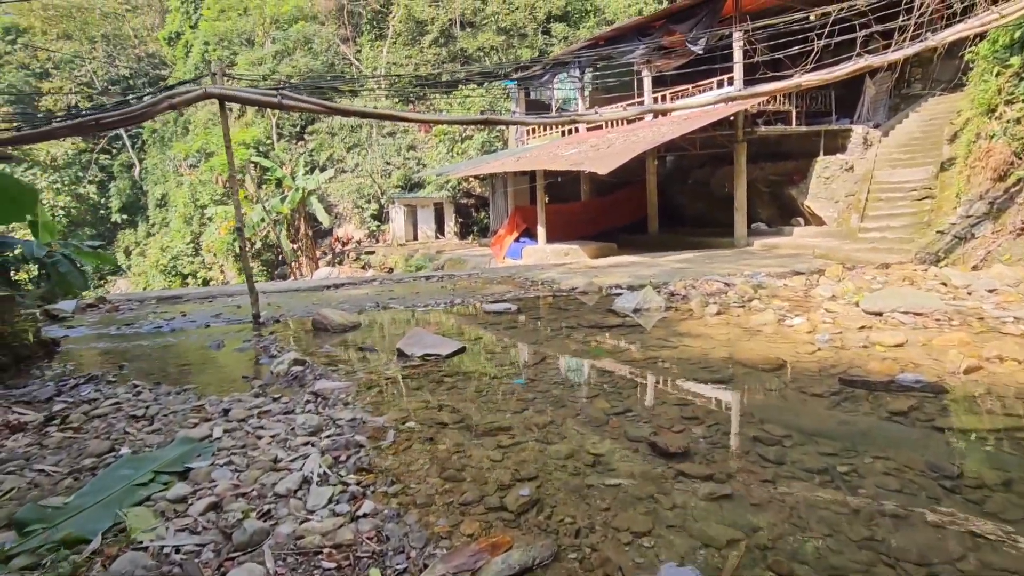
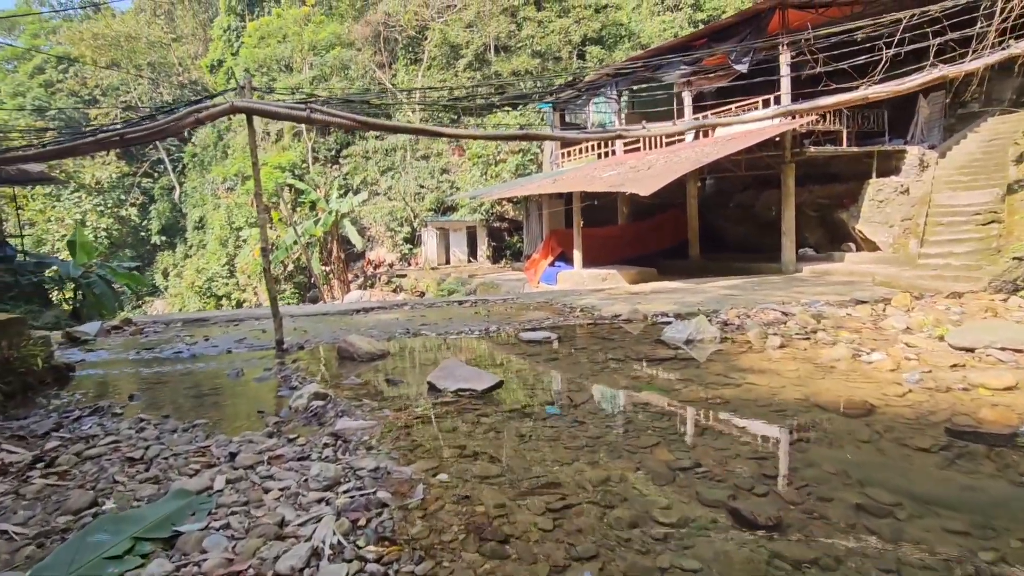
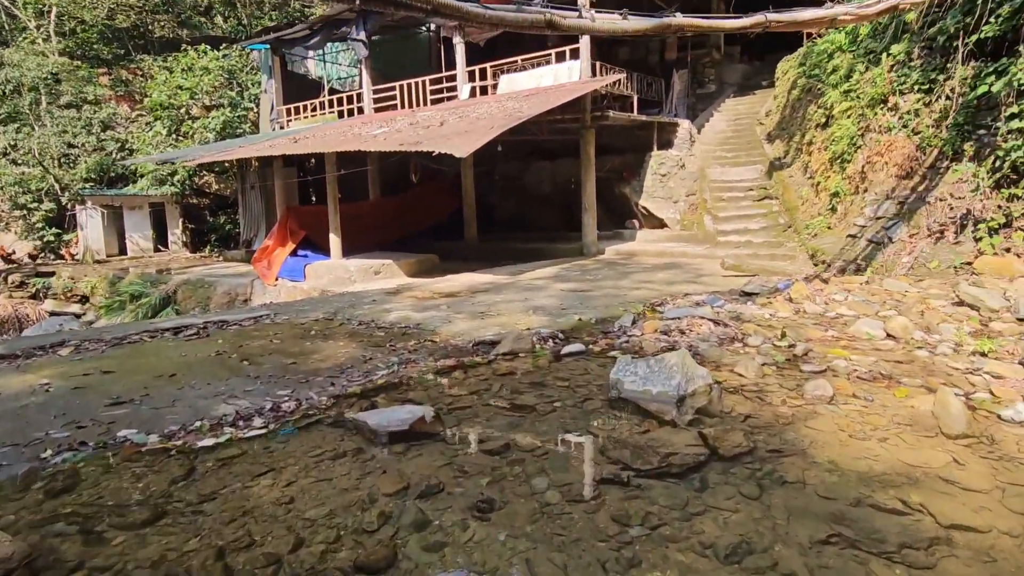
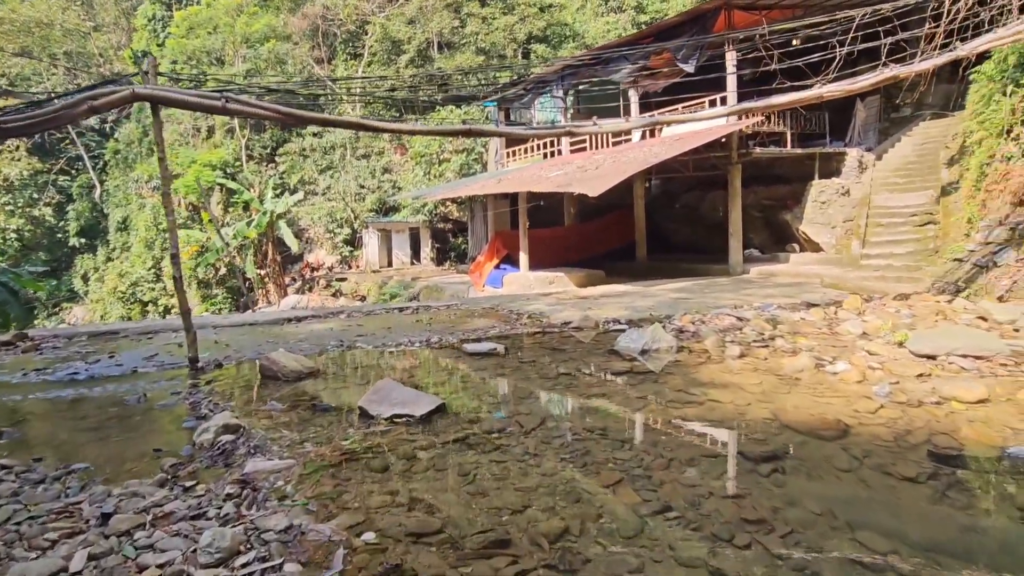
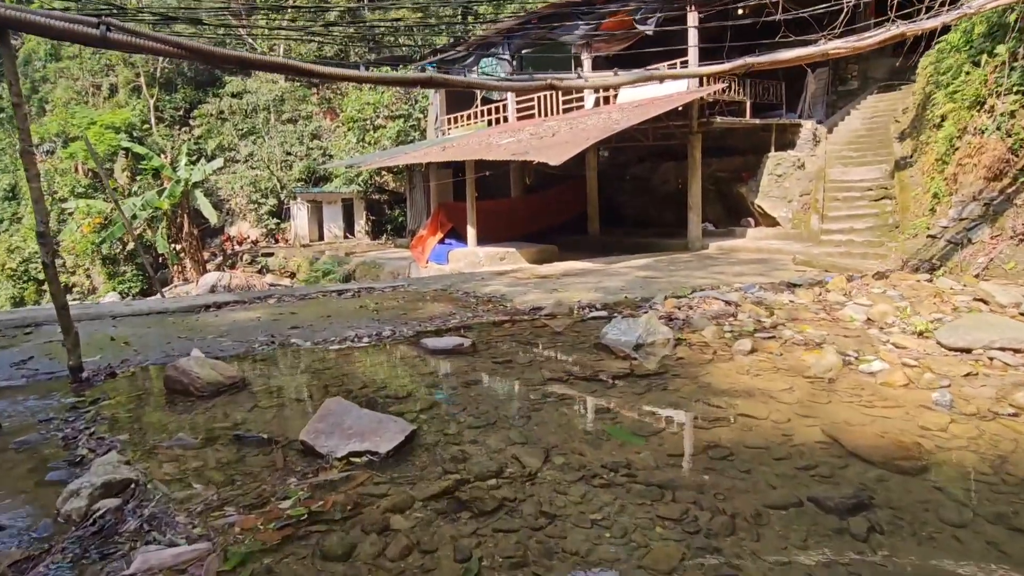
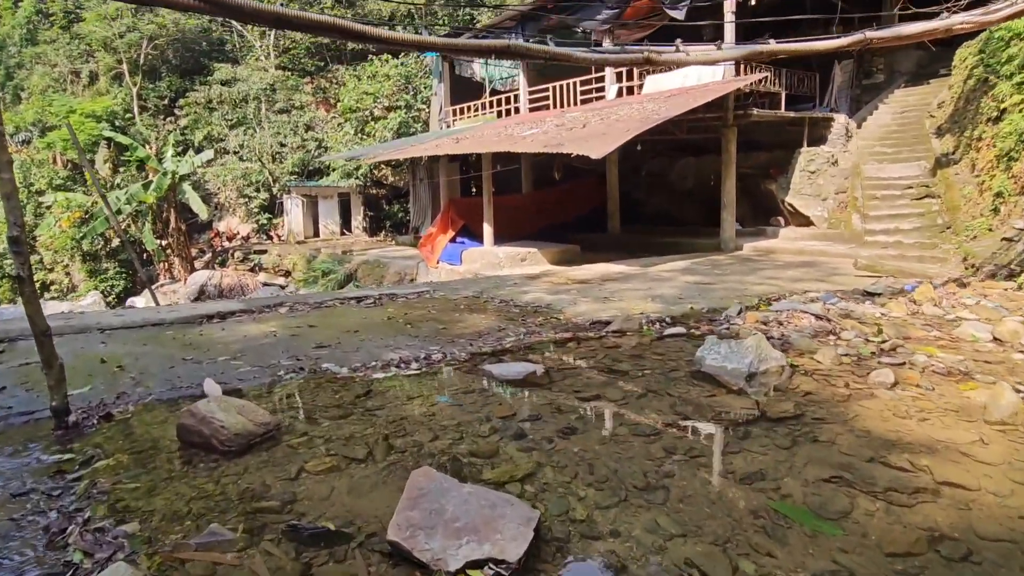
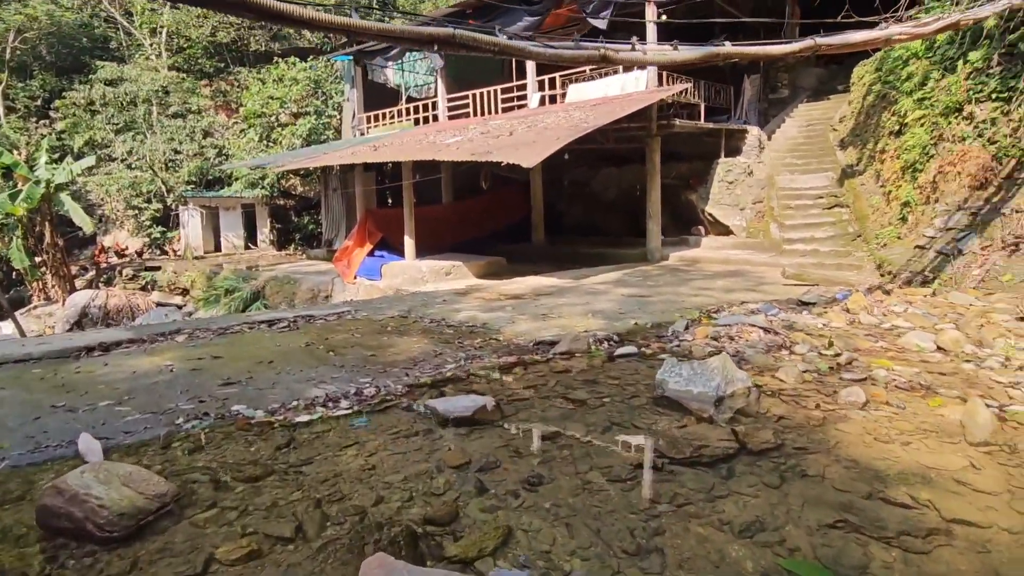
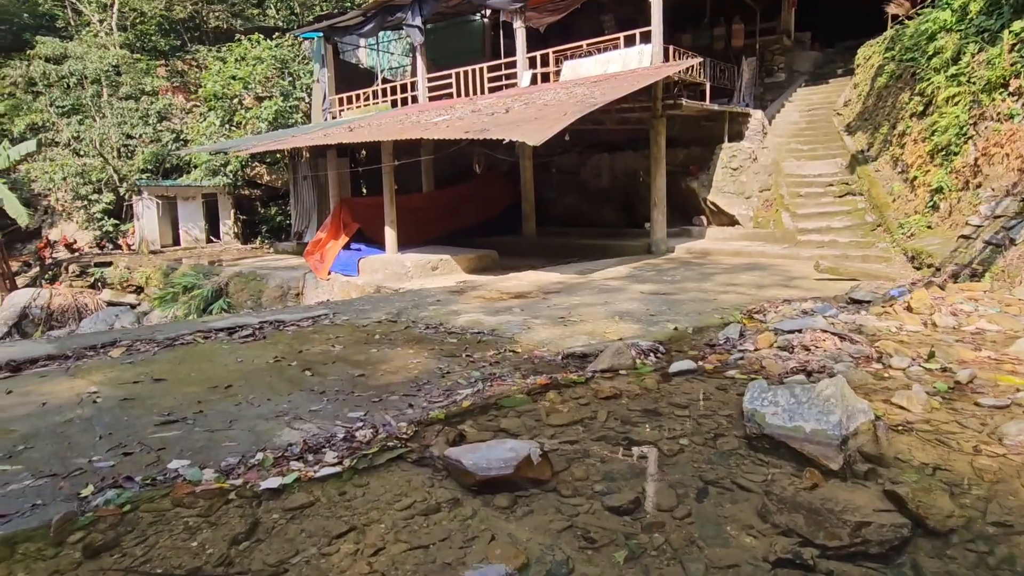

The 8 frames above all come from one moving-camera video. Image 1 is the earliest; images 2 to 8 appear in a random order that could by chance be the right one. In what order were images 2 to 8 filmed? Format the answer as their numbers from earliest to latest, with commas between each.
2, 4, 5, 6, 7, 3, 8
